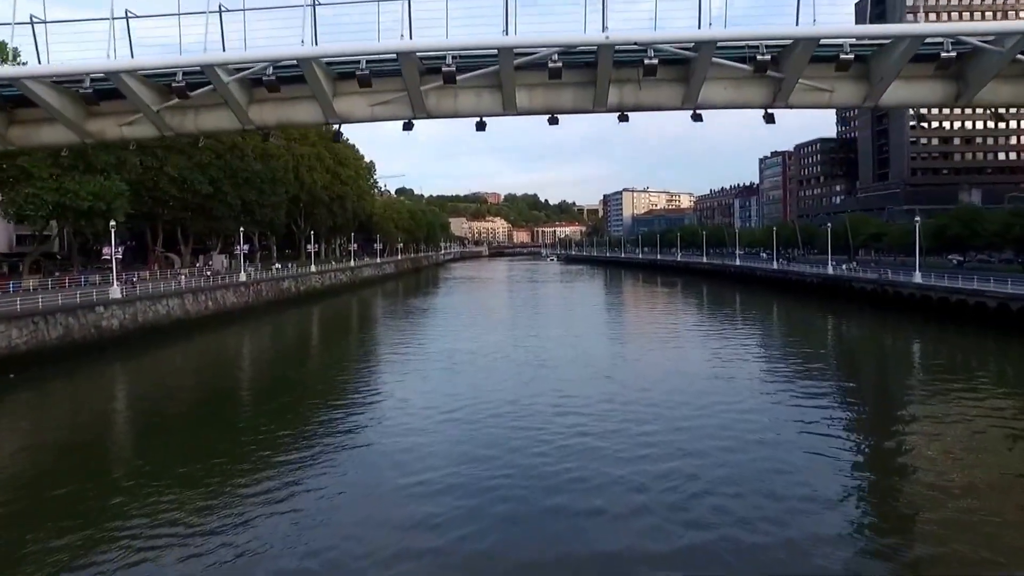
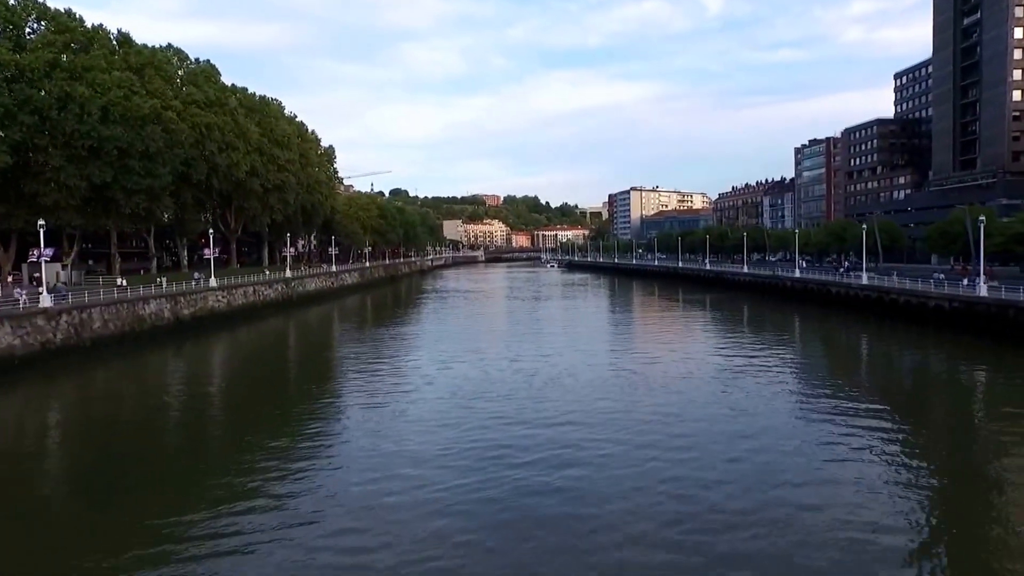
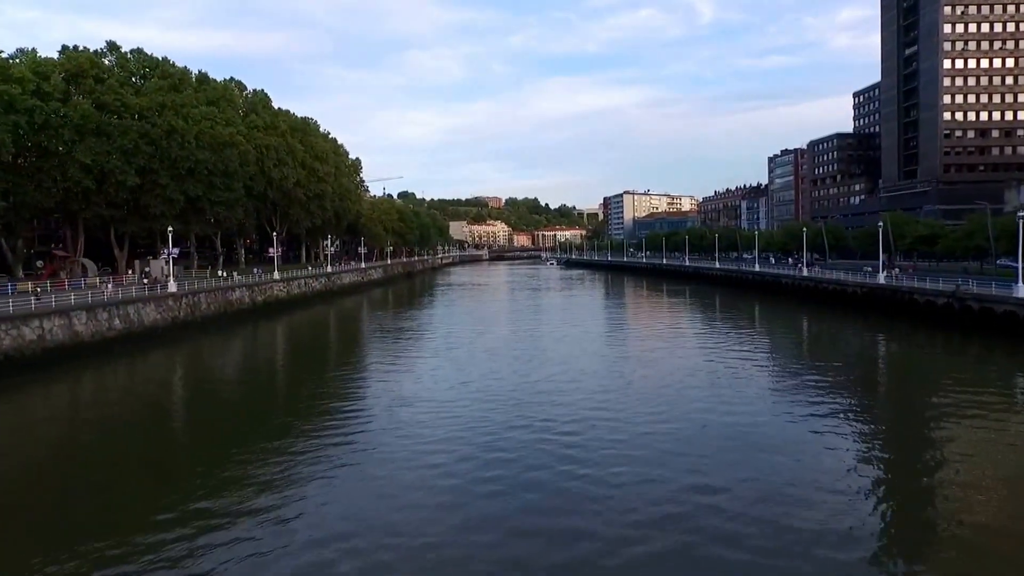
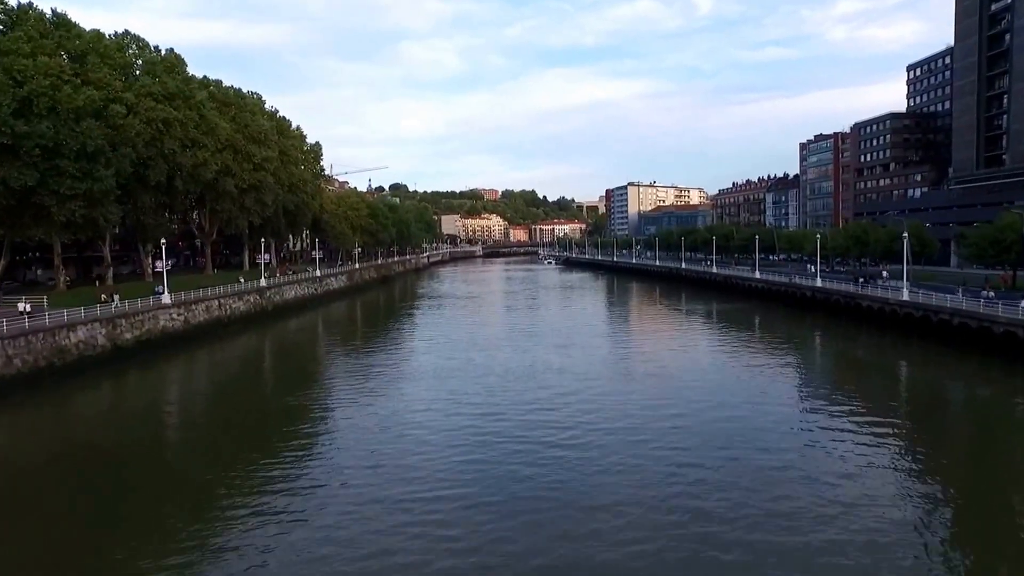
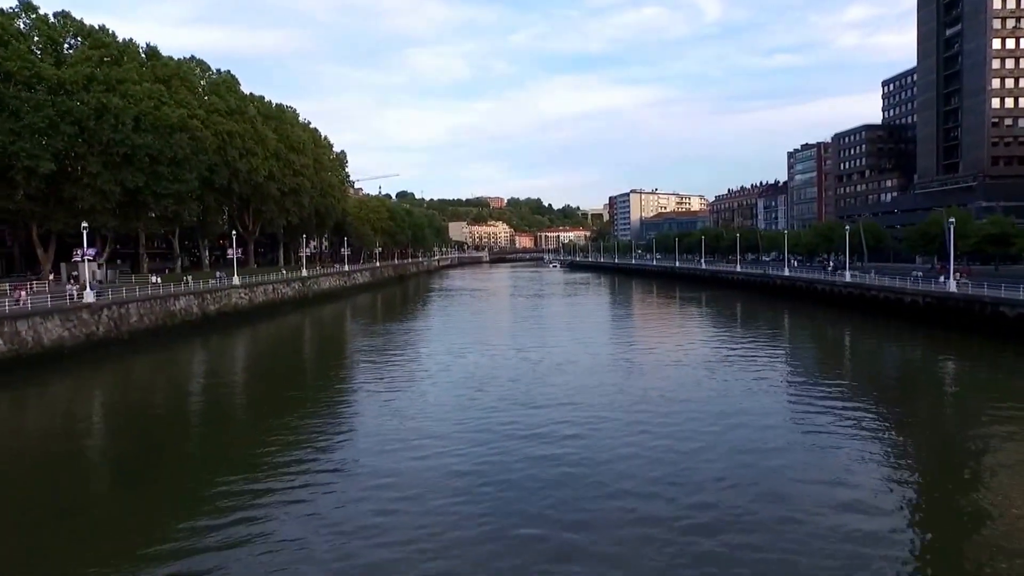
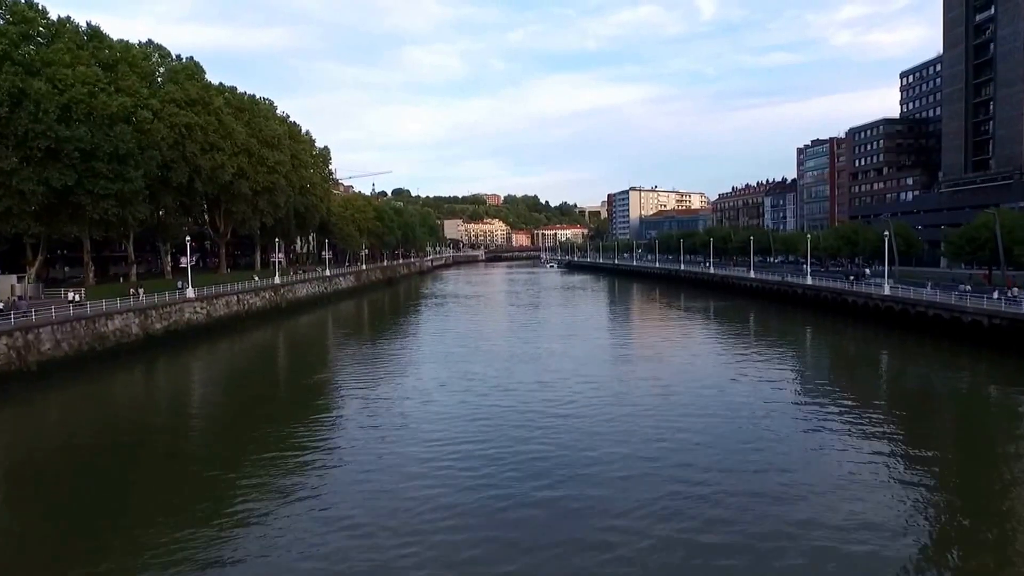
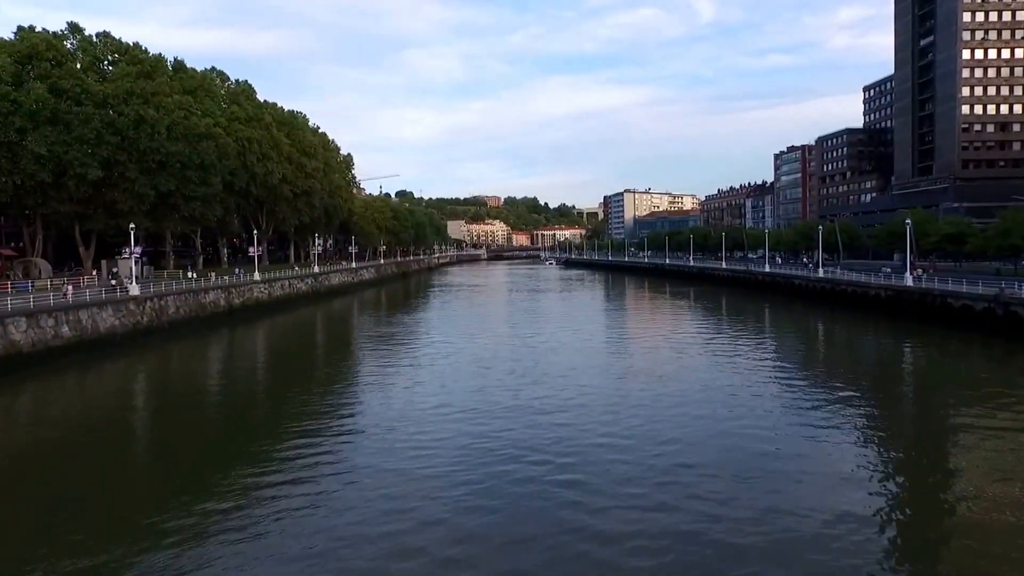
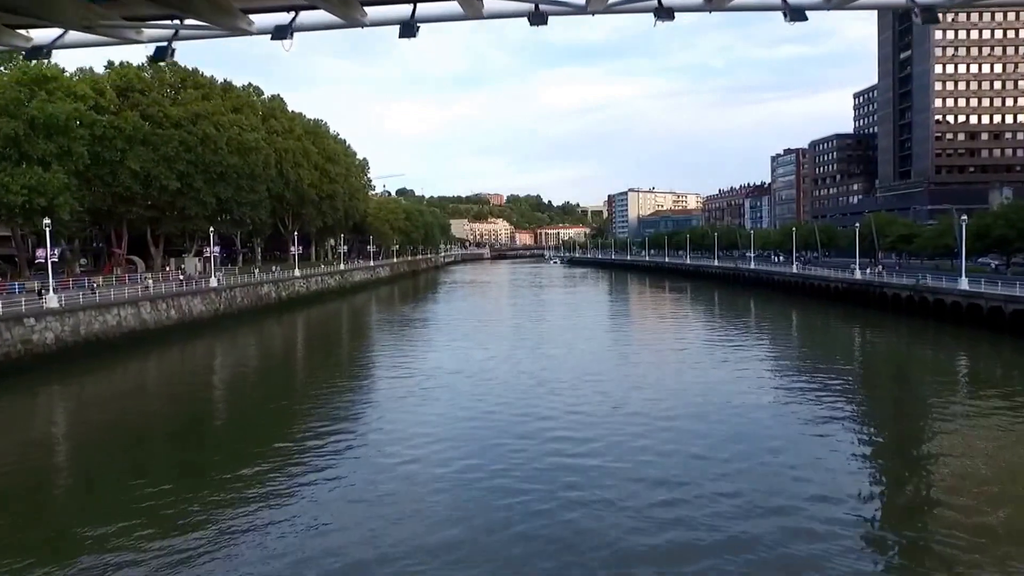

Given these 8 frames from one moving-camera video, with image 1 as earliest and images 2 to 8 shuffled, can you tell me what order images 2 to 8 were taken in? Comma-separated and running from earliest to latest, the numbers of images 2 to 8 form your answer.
8, 3, 7, 5, 2, 6, 4
